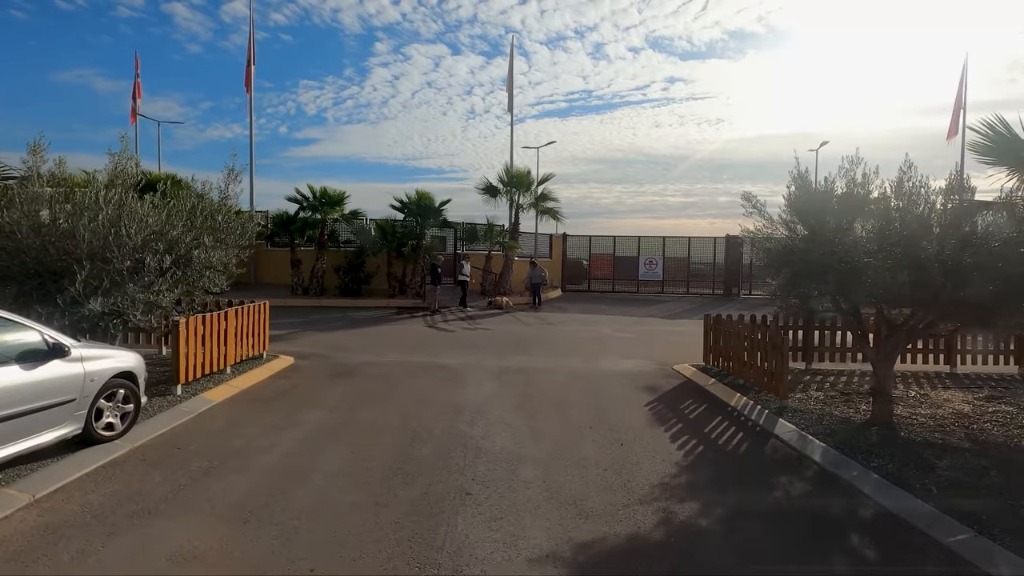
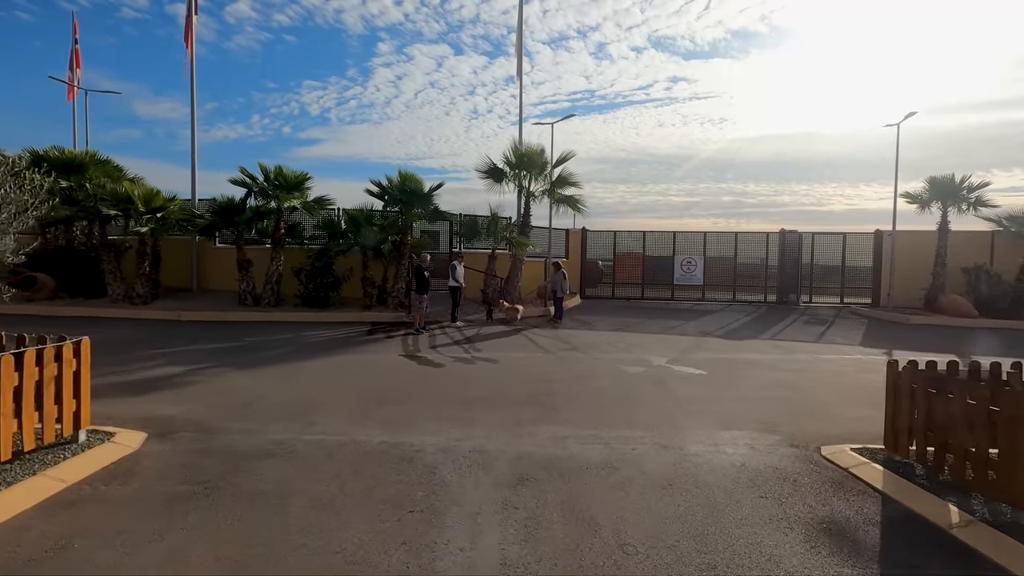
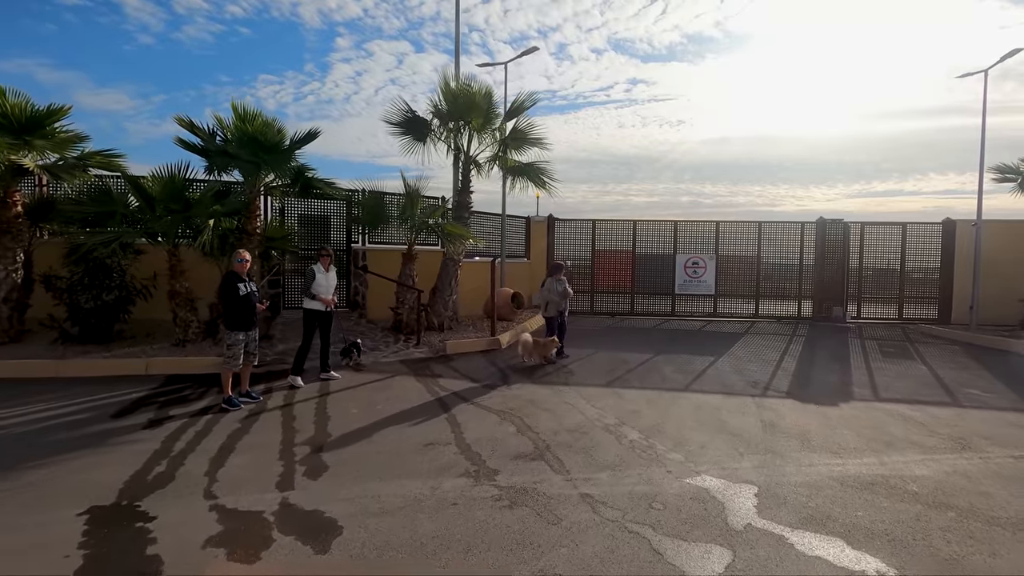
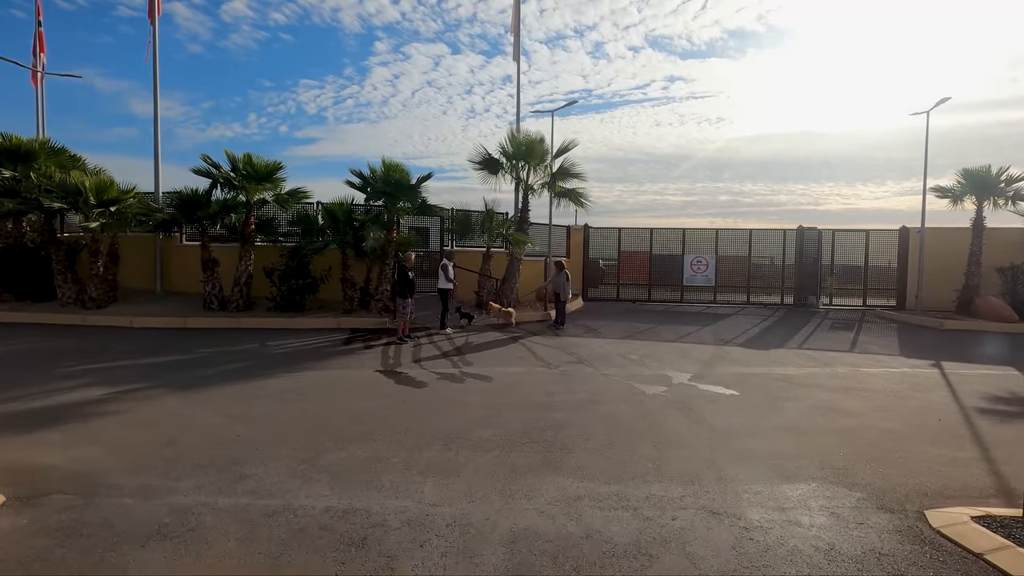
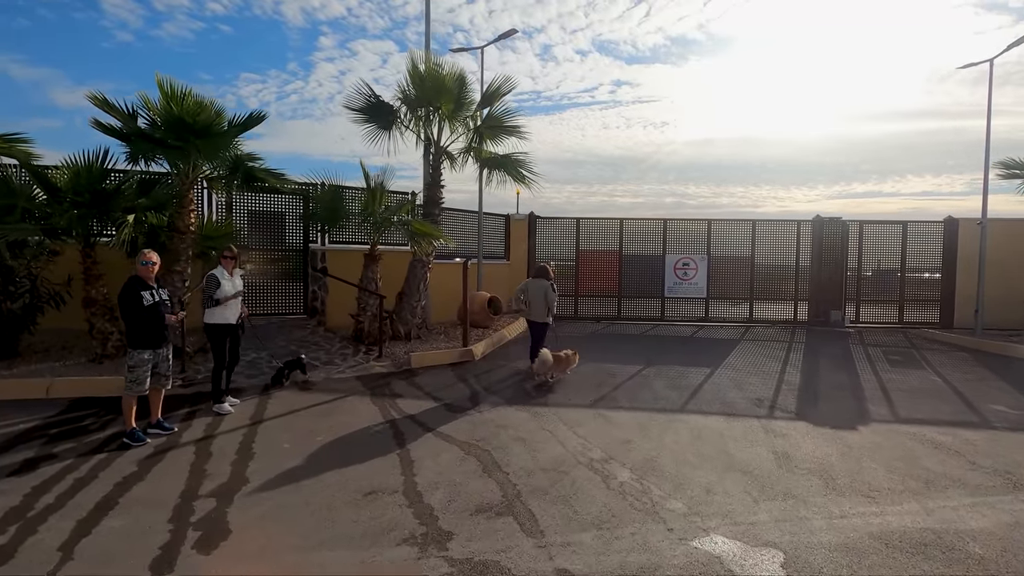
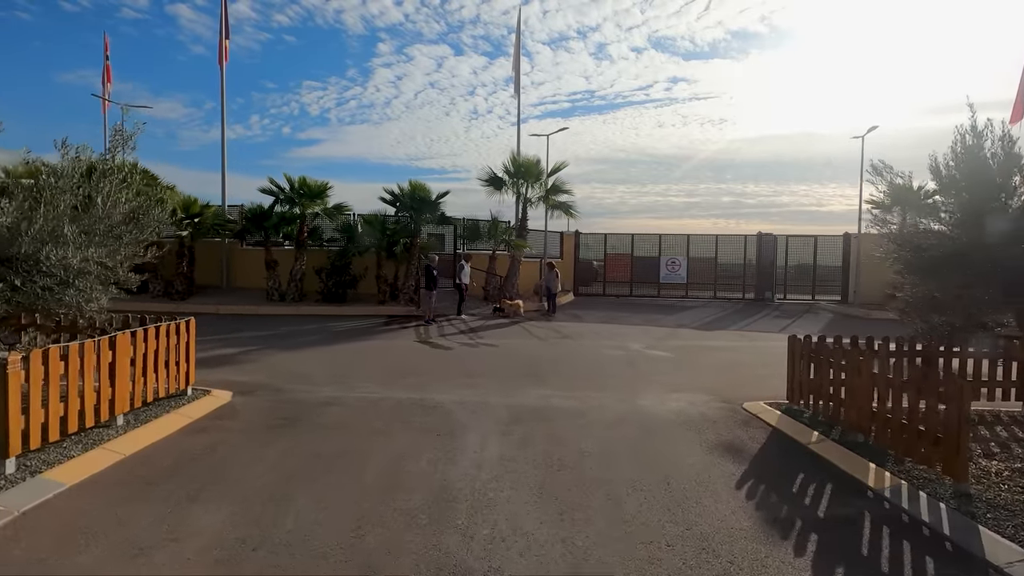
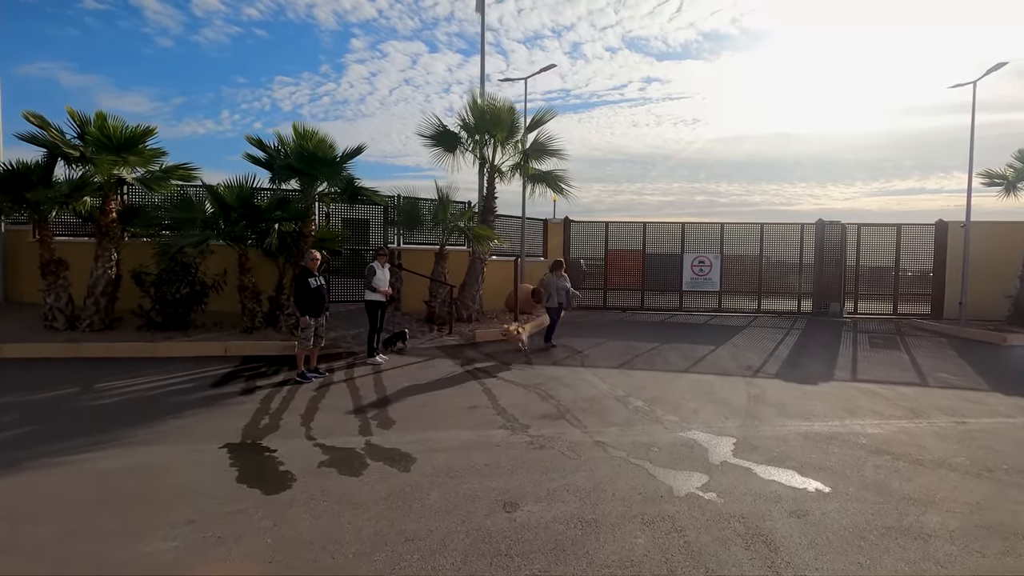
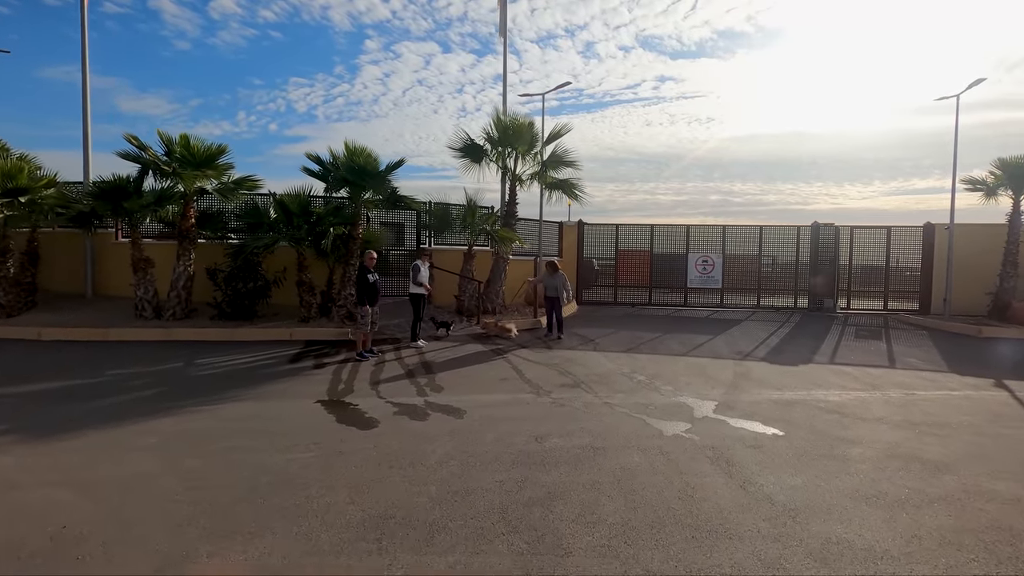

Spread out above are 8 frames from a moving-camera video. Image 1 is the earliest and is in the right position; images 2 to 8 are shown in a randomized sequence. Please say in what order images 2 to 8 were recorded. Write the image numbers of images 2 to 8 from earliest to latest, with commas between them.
6, 2, 4, 8, 7, 3, 5
